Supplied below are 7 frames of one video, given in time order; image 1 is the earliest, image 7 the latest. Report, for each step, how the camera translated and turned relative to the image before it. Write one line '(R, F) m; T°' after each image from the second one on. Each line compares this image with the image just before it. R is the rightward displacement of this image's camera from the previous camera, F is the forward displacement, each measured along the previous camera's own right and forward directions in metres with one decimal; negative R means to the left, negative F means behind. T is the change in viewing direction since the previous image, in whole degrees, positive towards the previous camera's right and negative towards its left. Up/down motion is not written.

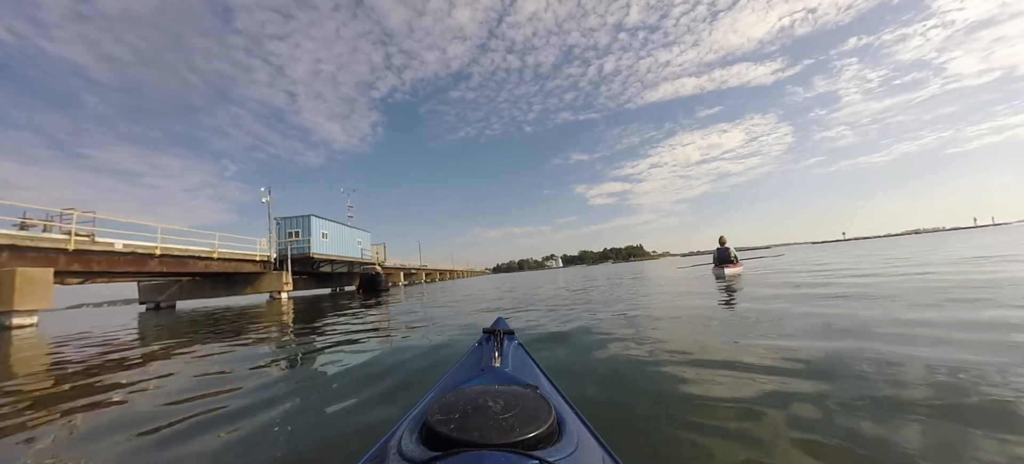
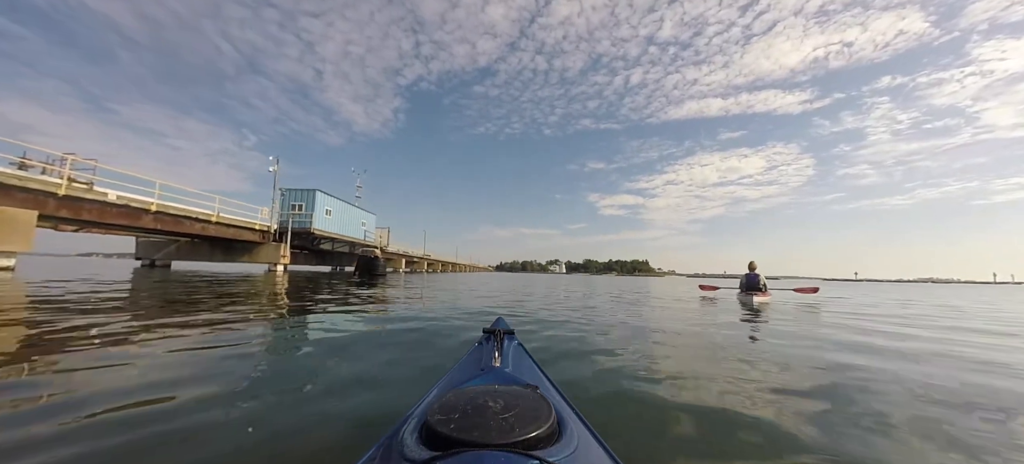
(-0.1, +0.4) m; -1°
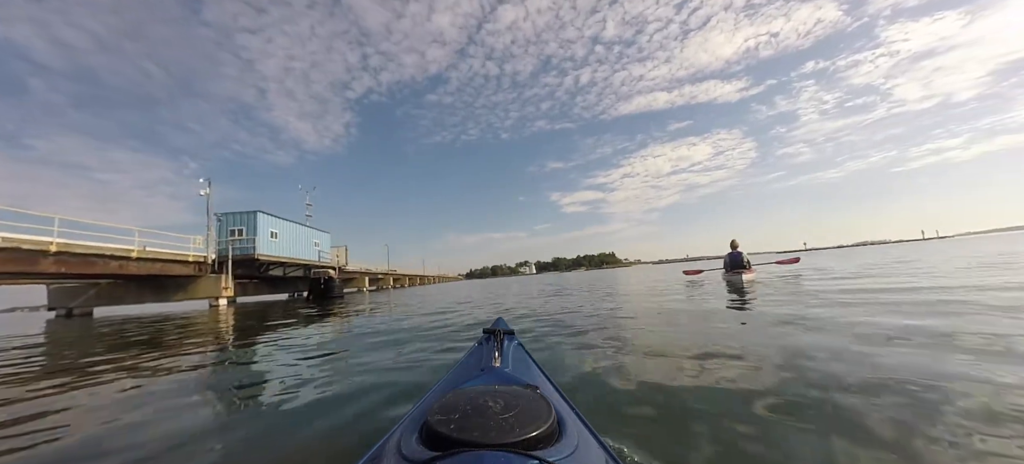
(0.0, +0.5) m; +5°
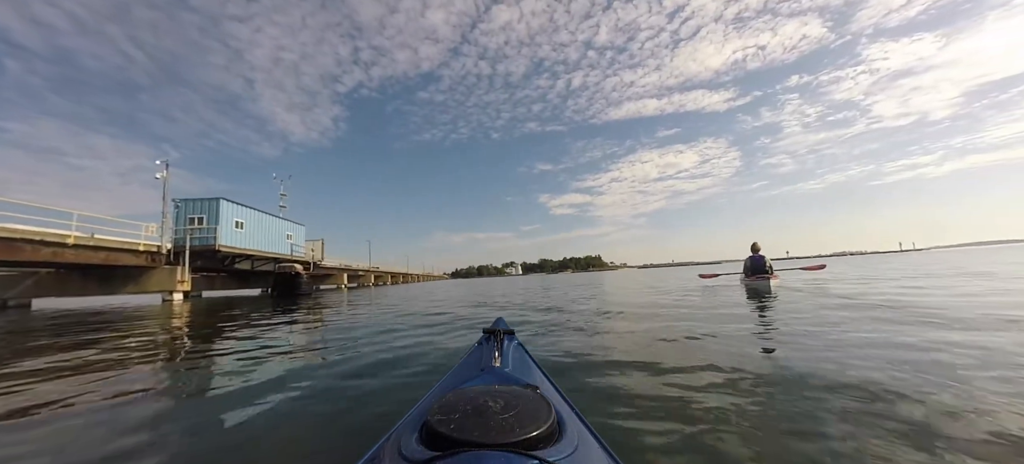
(-0.1, +0.6) m; +2°
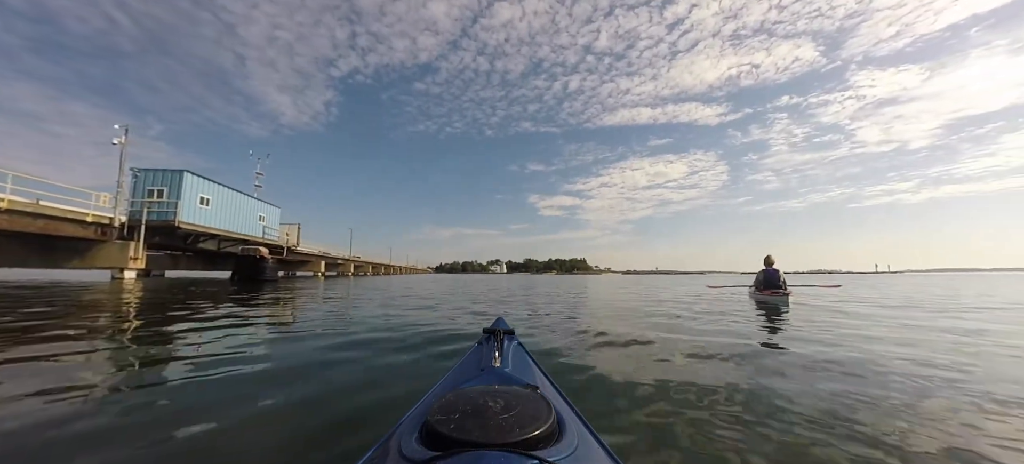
(-0.1, +0.4) m; +2°
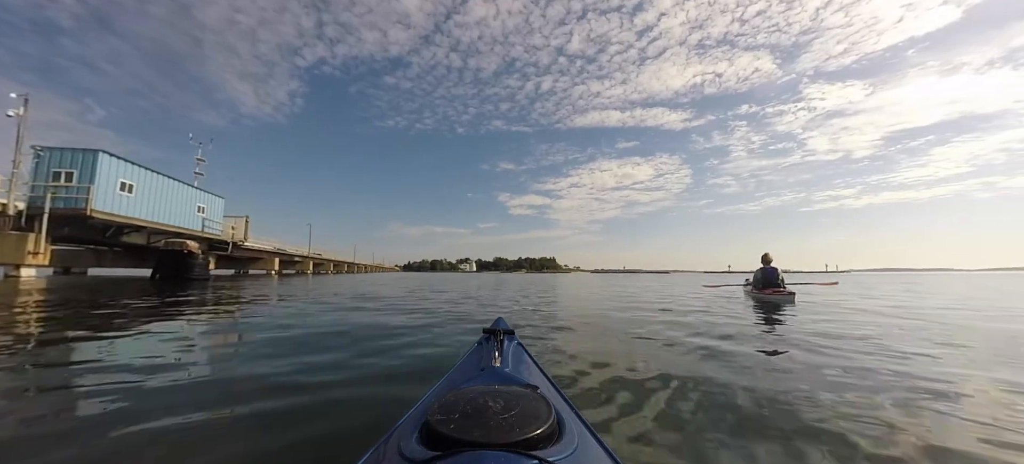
(-0.5, +0.7) m; +5°
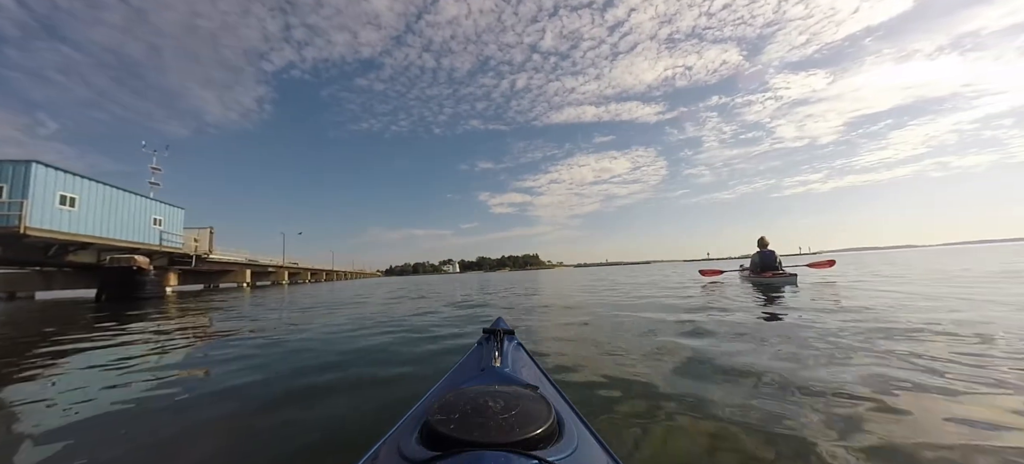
(-0.2, +0.4) m; +3°
